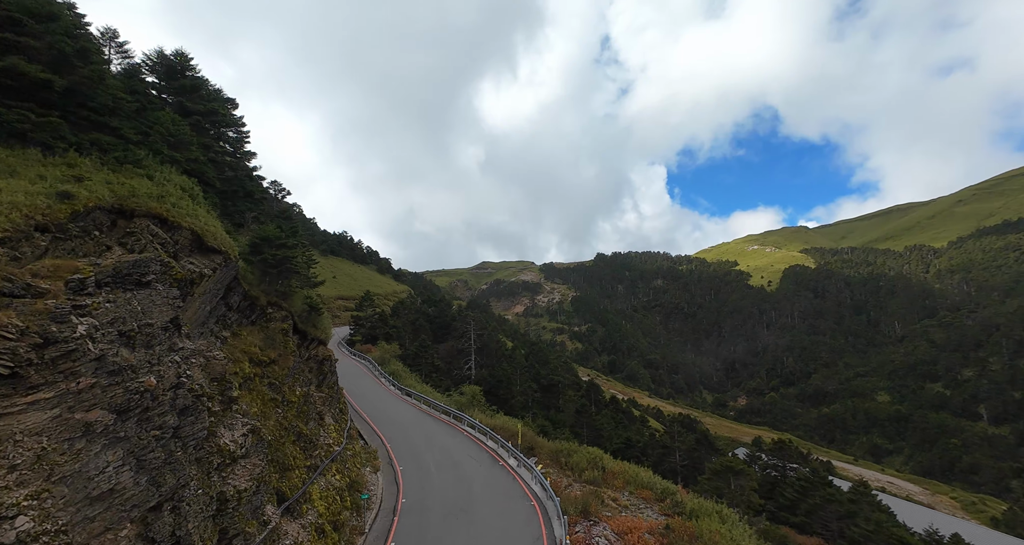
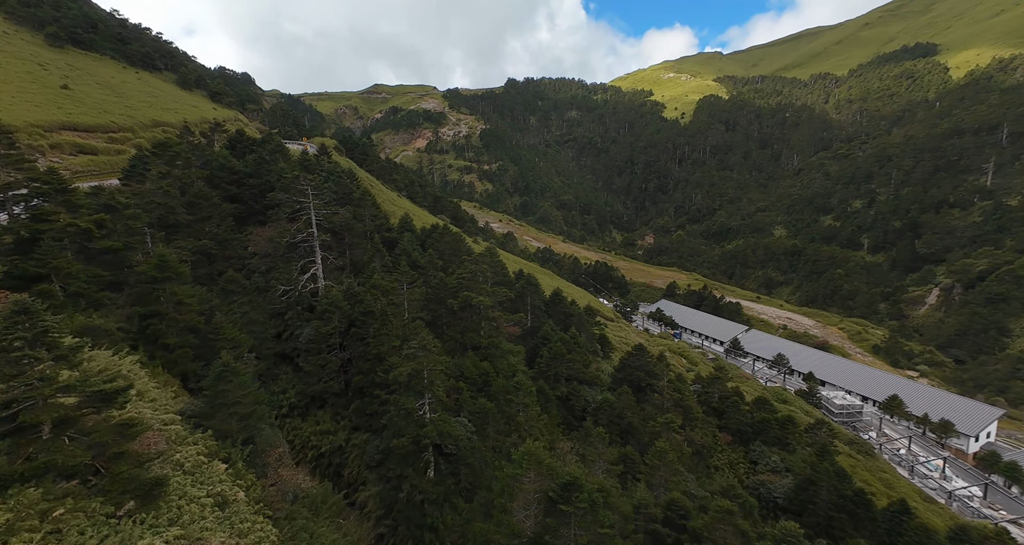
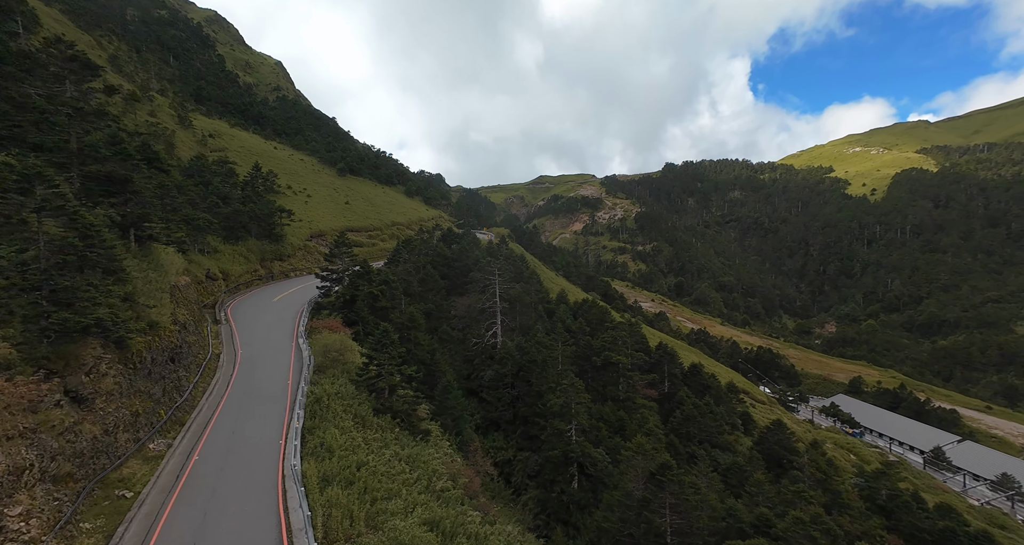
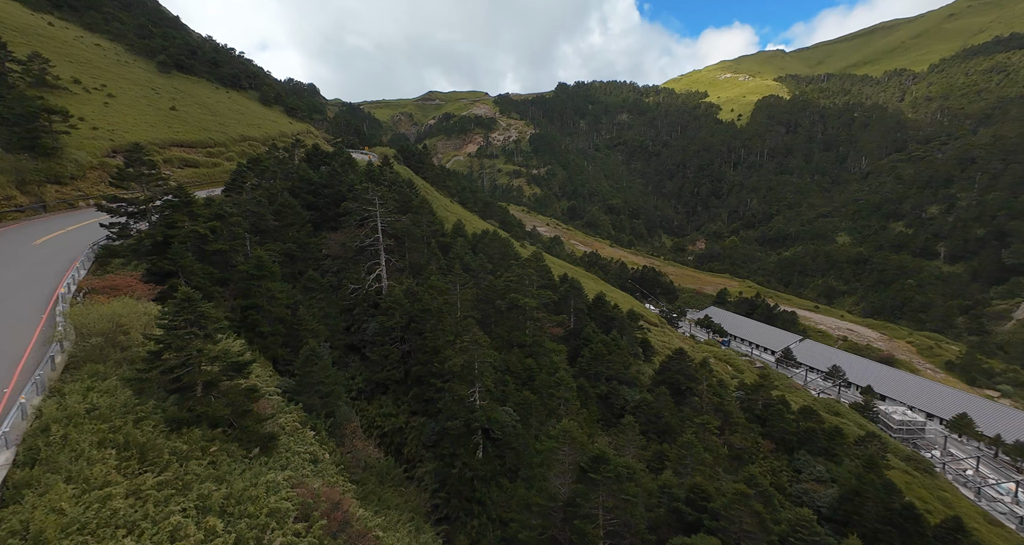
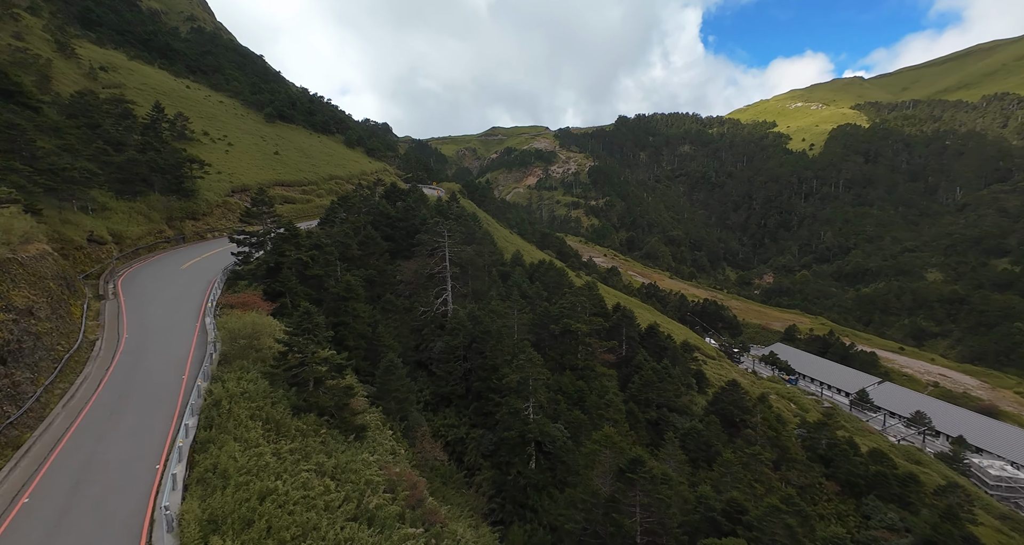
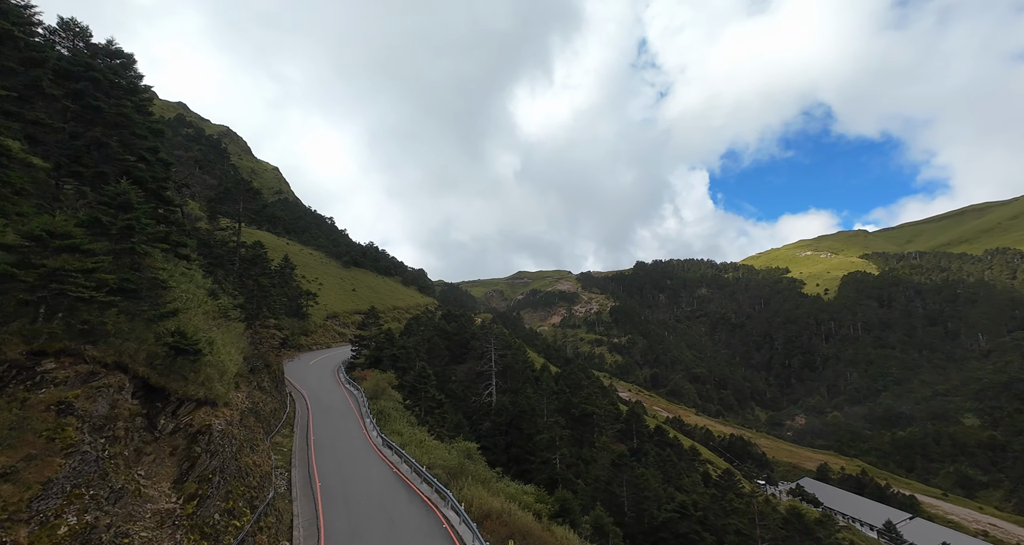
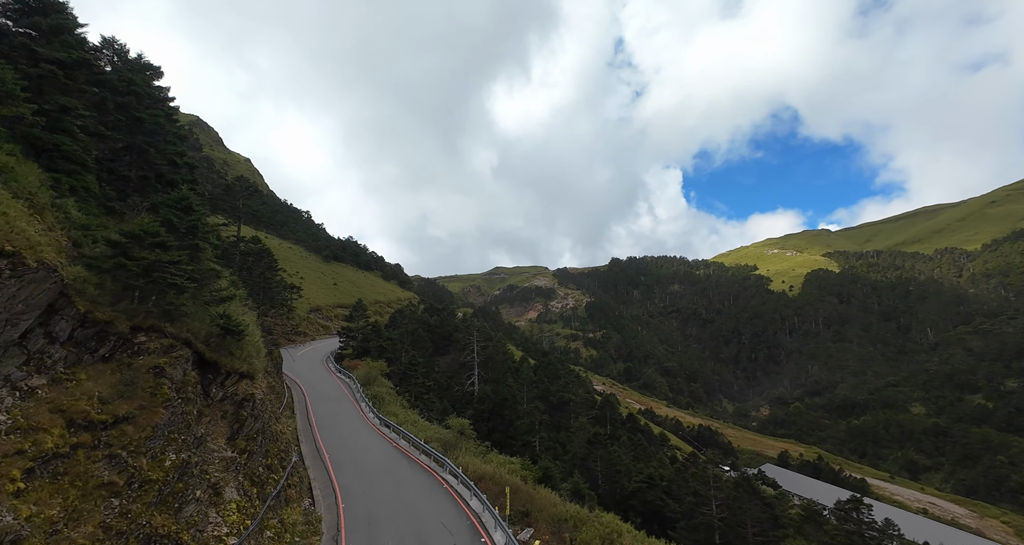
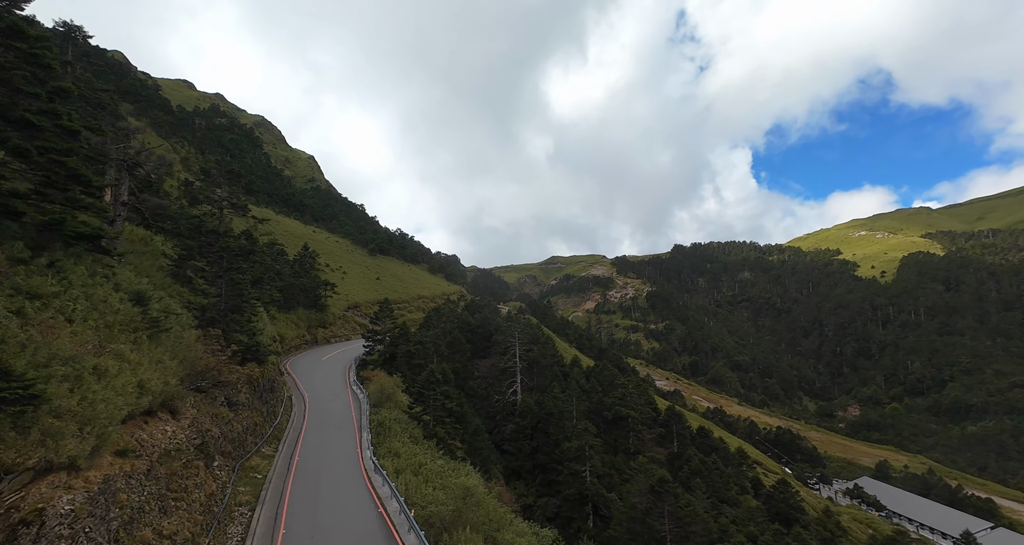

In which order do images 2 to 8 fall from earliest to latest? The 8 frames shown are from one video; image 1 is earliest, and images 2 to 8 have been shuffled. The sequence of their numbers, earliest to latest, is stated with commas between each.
7, 6, 8, 3, 5, 4, 2
